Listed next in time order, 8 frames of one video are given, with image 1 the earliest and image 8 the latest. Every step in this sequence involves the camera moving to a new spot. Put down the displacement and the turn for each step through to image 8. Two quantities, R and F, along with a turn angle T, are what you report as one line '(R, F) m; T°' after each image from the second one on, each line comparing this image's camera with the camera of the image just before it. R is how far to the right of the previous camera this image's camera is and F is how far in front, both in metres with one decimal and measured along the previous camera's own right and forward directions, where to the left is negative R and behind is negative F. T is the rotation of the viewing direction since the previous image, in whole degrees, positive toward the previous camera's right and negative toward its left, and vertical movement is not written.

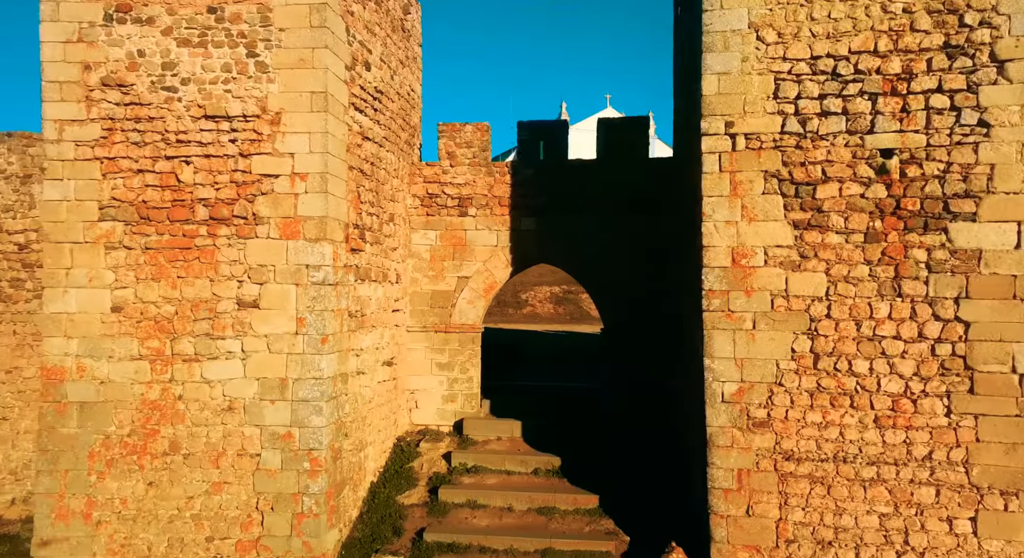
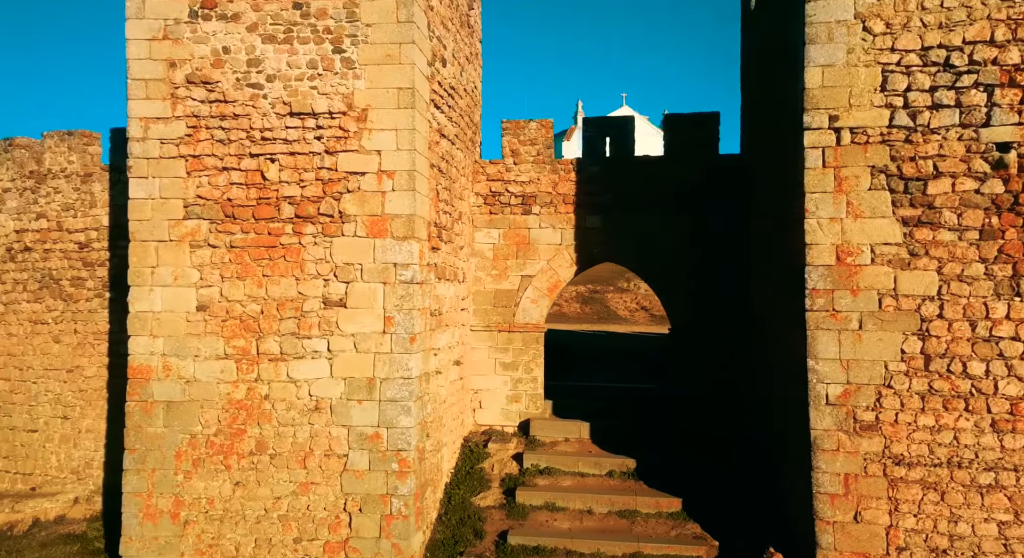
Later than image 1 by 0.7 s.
(-0.5, +0.1) m; -1°
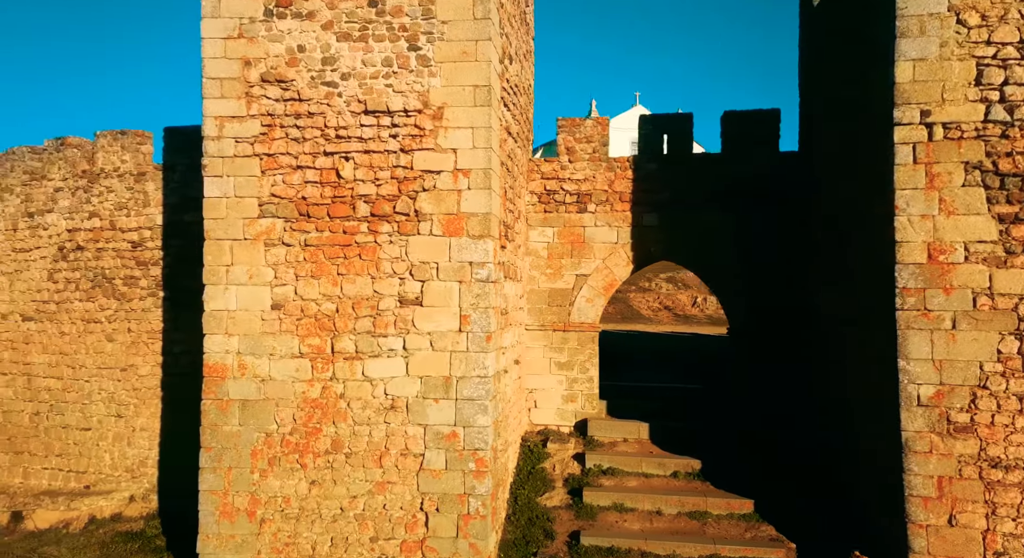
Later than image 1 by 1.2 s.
(-0.5, 0.0) m; -1°
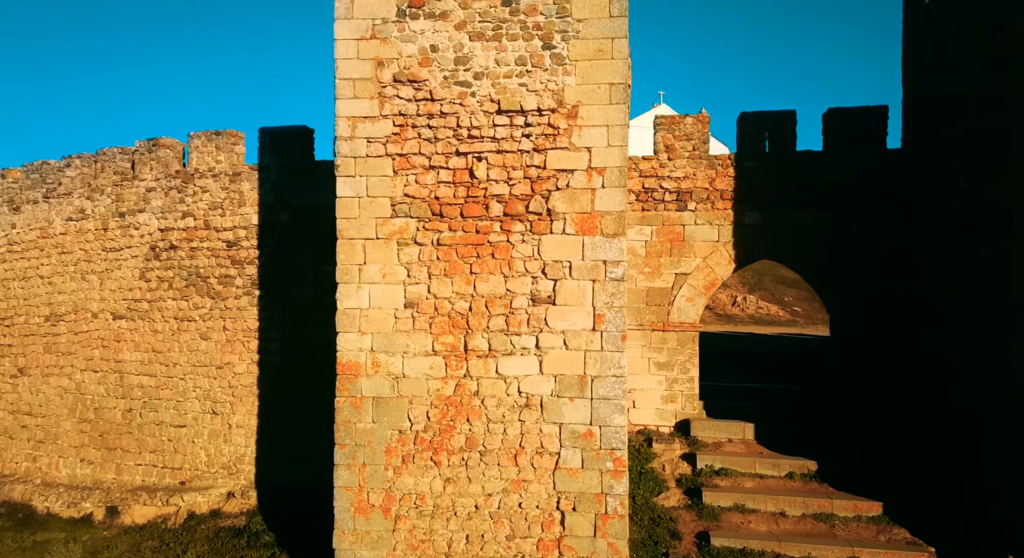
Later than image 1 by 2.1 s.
(-0.8, 0.0) m; -2°
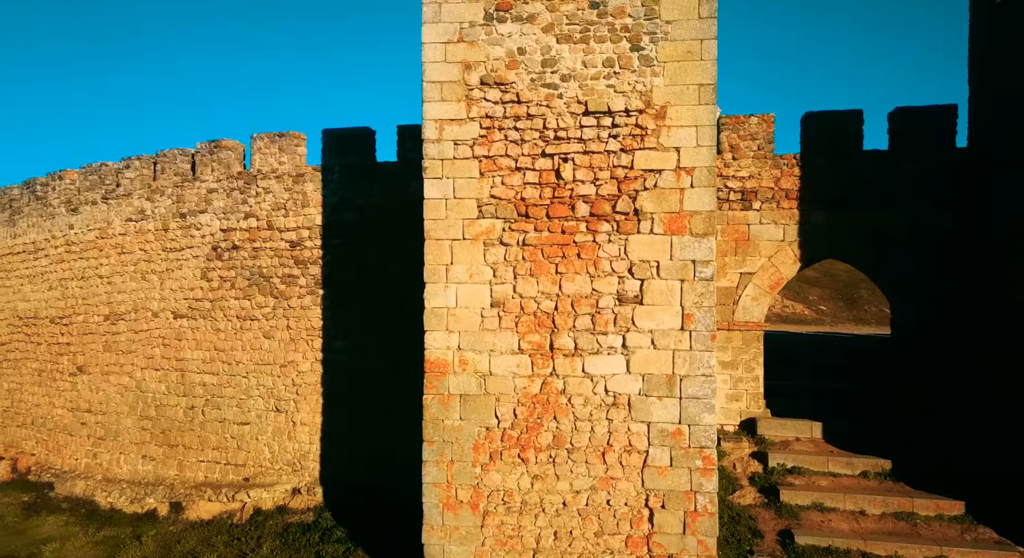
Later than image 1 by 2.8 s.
(-0.5, -0.1) m; -1°
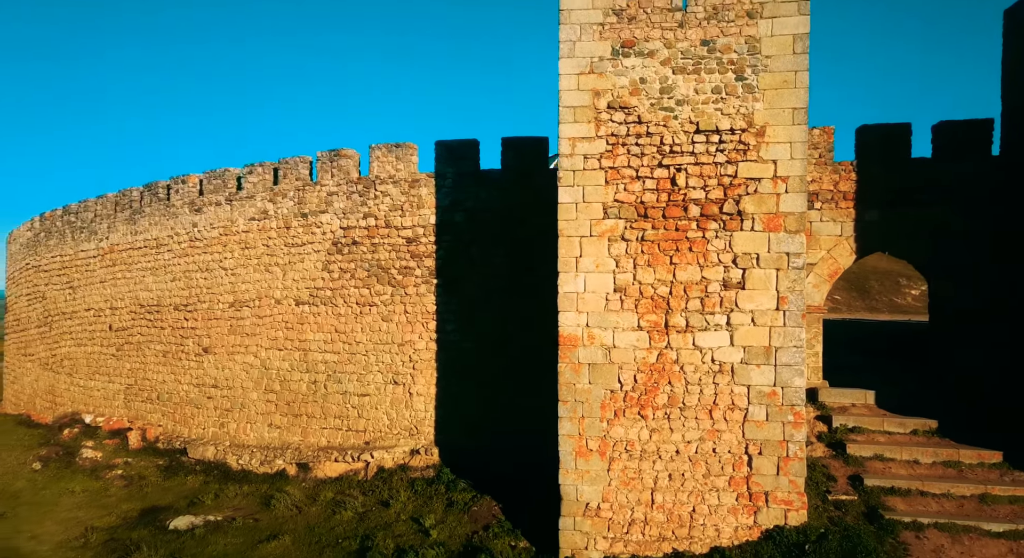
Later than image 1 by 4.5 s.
(-1.1, -1.2) m; 0°
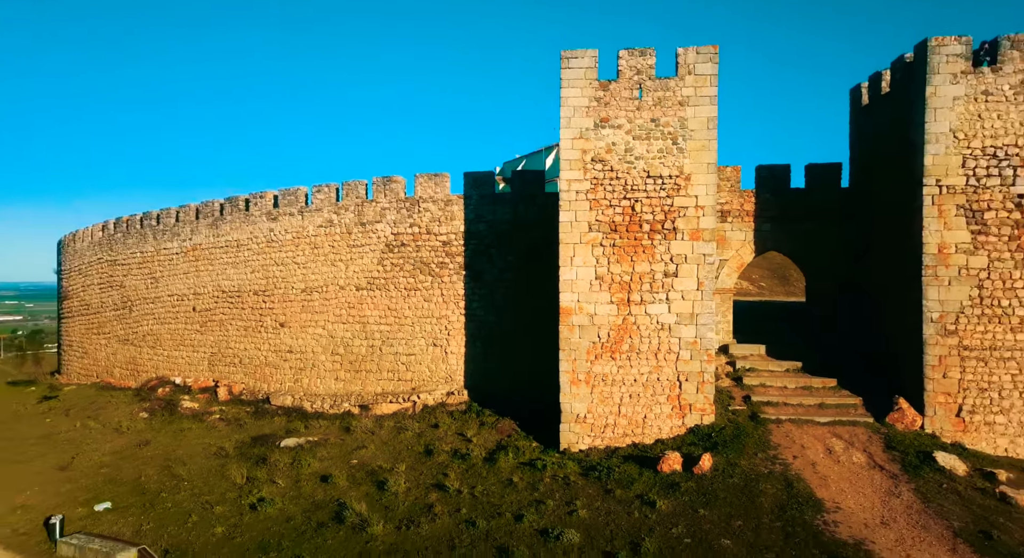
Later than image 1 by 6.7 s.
(-0.9, -3.6) m; +3°
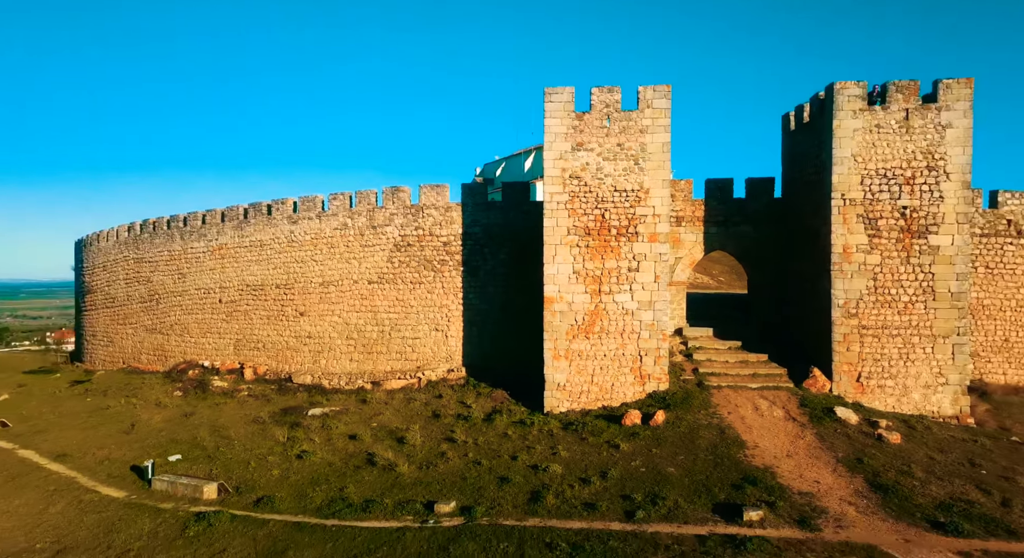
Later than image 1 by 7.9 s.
(-0.3, -2.3) m; +2°
